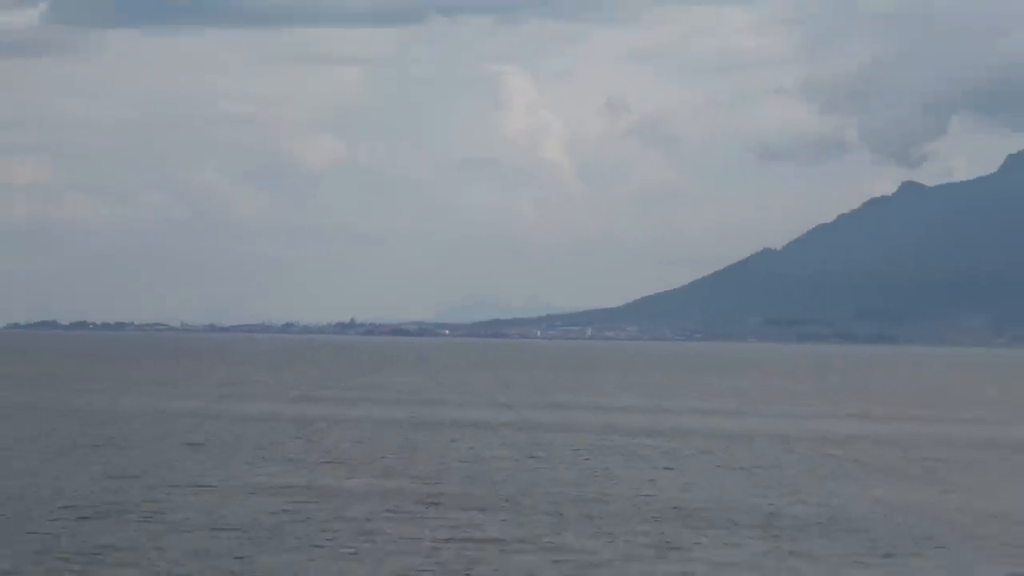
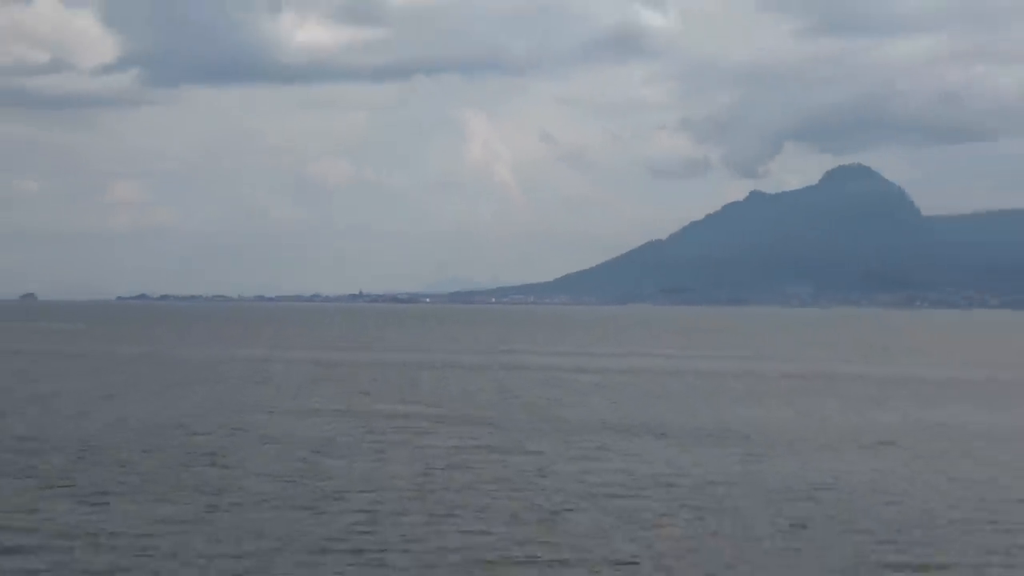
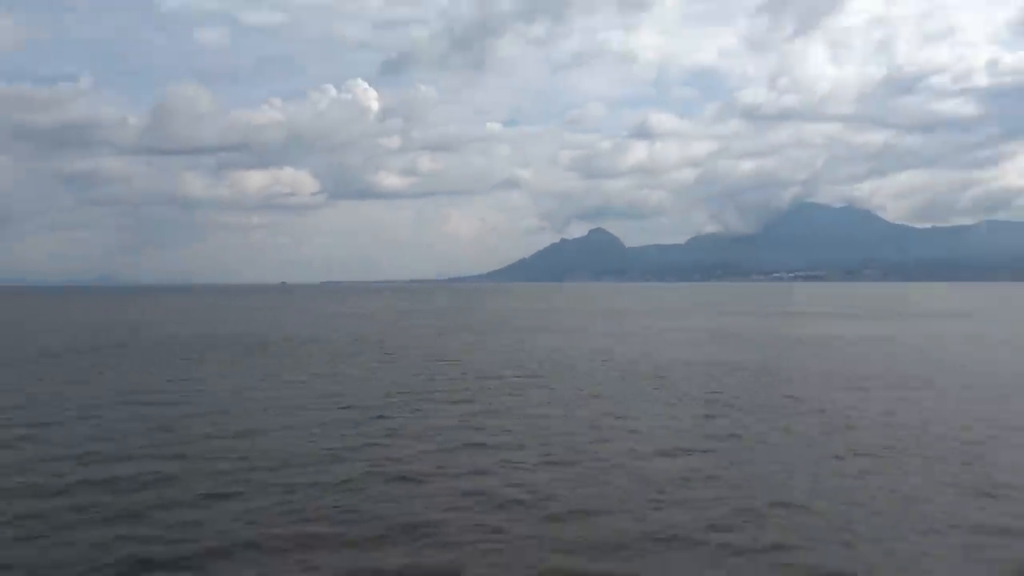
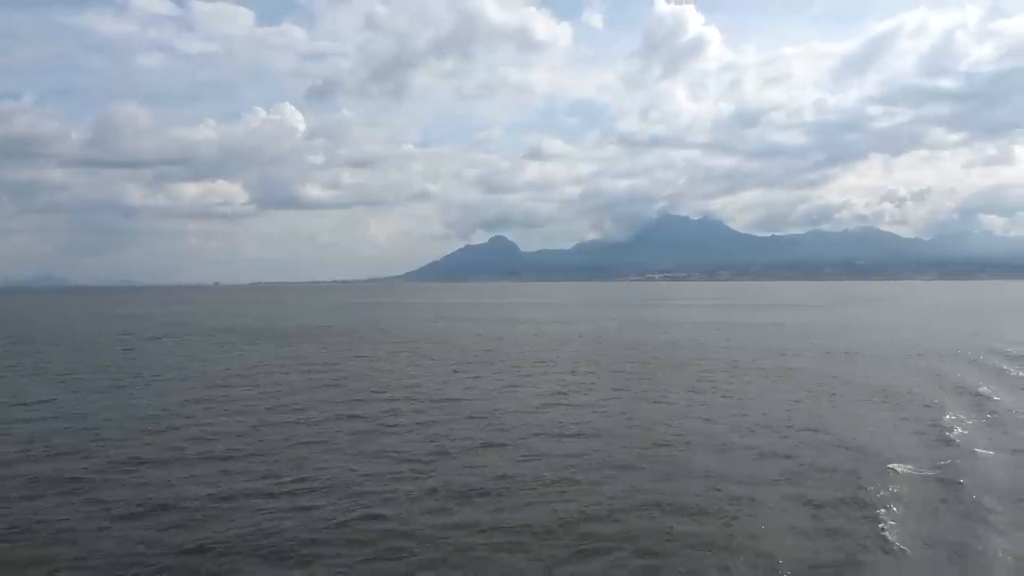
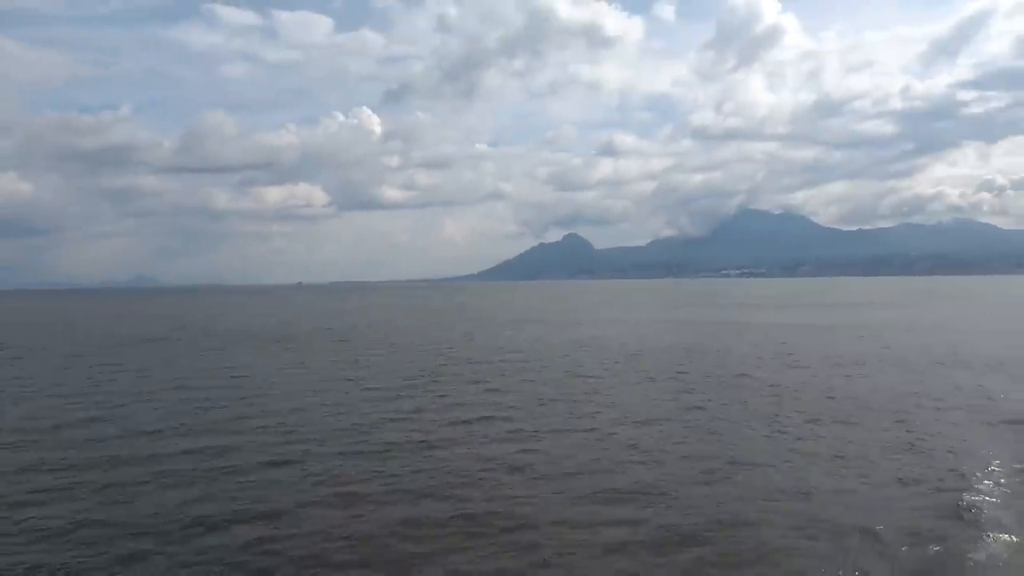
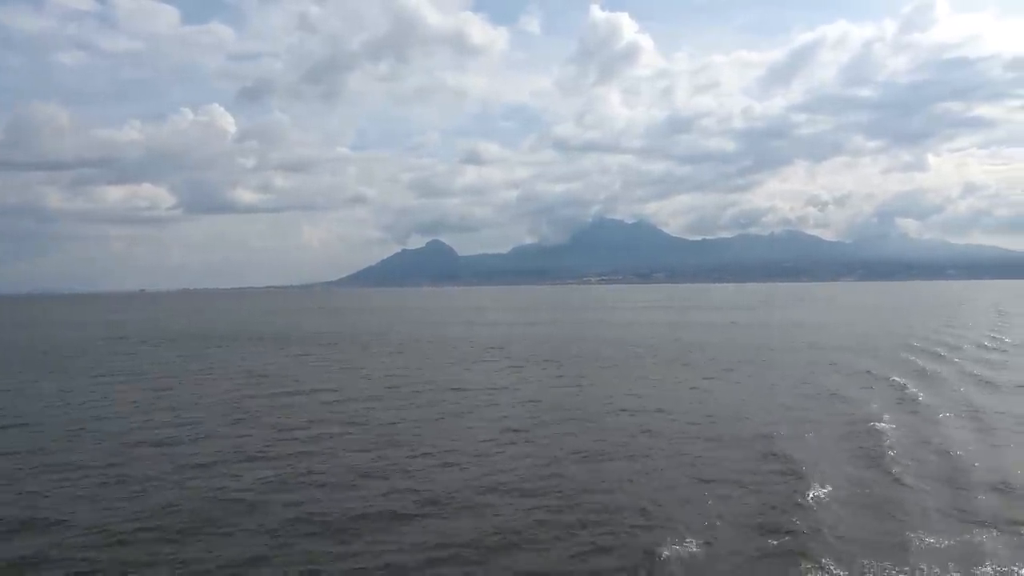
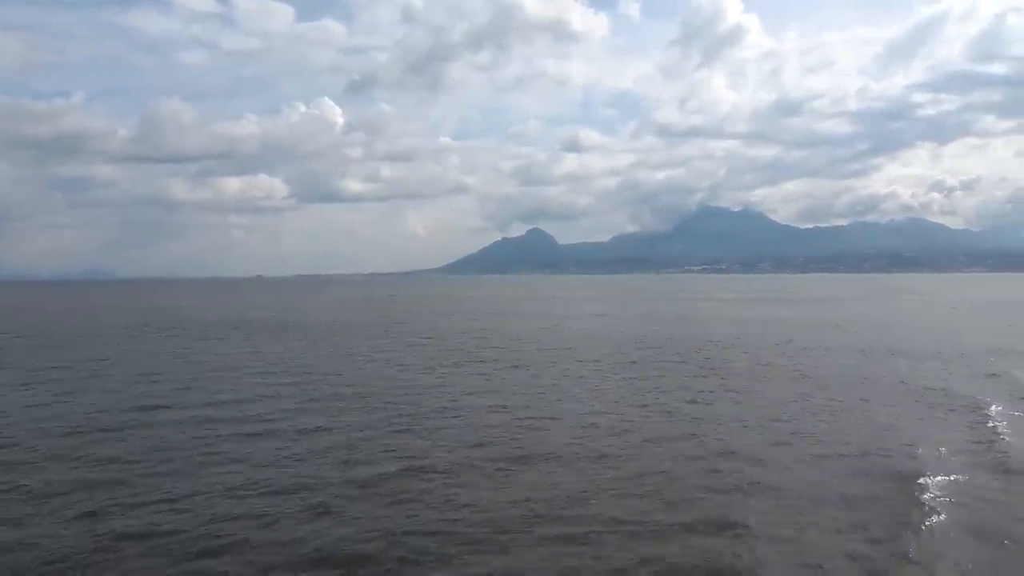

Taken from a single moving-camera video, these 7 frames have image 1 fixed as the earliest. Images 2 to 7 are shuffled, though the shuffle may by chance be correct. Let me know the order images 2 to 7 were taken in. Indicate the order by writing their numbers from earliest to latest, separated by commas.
2, 3, 5, 7, 4, 6
